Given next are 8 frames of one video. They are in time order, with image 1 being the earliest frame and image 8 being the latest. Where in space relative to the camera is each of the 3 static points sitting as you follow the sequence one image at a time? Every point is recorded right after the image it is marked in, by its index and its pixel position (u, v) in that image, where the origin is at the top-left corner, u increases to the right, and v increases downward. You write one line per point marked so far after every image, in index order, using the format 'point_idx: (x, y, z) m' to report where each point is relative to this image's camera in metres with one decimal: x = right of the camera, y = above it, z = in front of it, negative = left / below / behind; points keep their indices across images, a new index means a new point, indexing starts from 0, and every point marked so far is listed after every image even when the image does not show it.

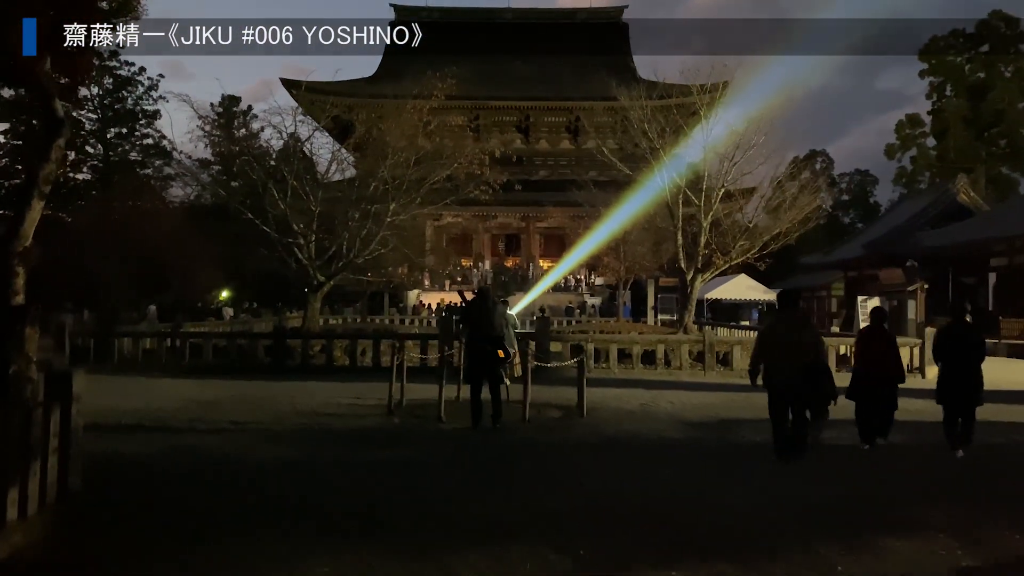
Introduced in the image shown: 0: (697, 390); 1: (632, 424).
0: (+2.7, -1.5, +12.7) m
1: (+1.4, -1.6, +9.7) m
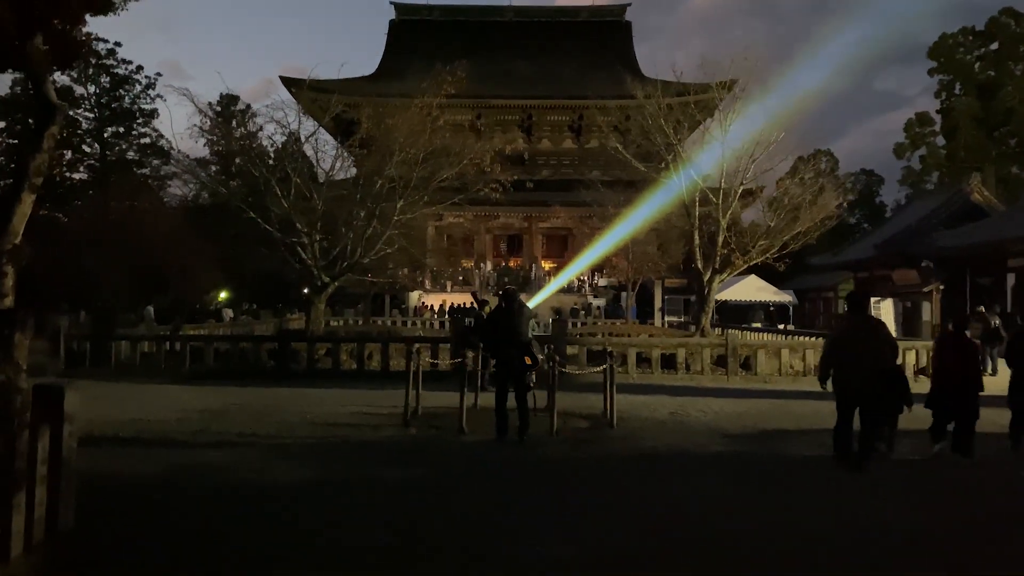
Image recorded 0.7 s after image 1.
0: (+2.9, -1.5, +12.1) m
1: (+1.6, -1.6, +9.0) m
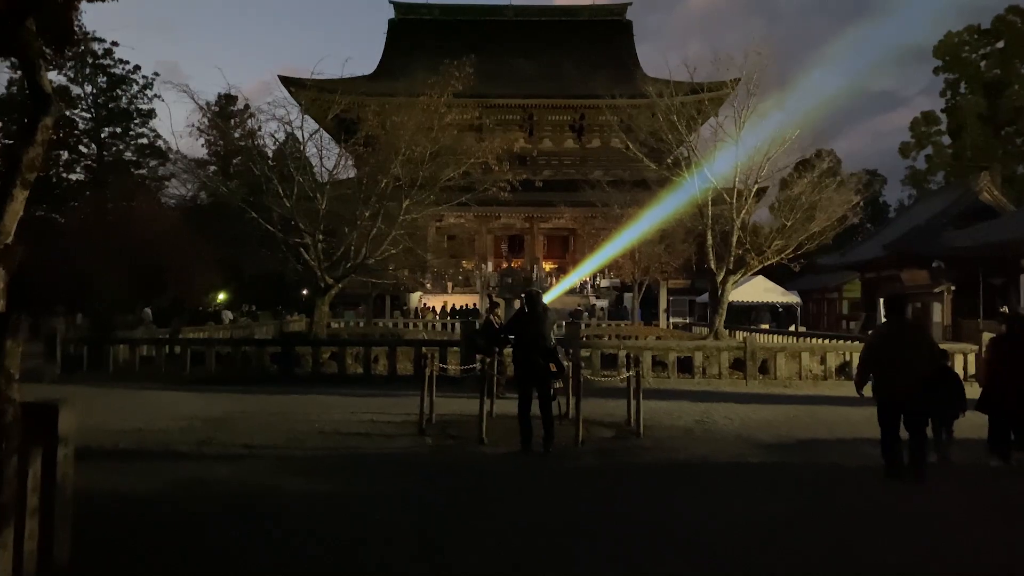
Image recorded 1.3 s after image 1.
0: (+3.1, -1.5, +11.7) m
1: (+1.8, -1.6, +8.6) m
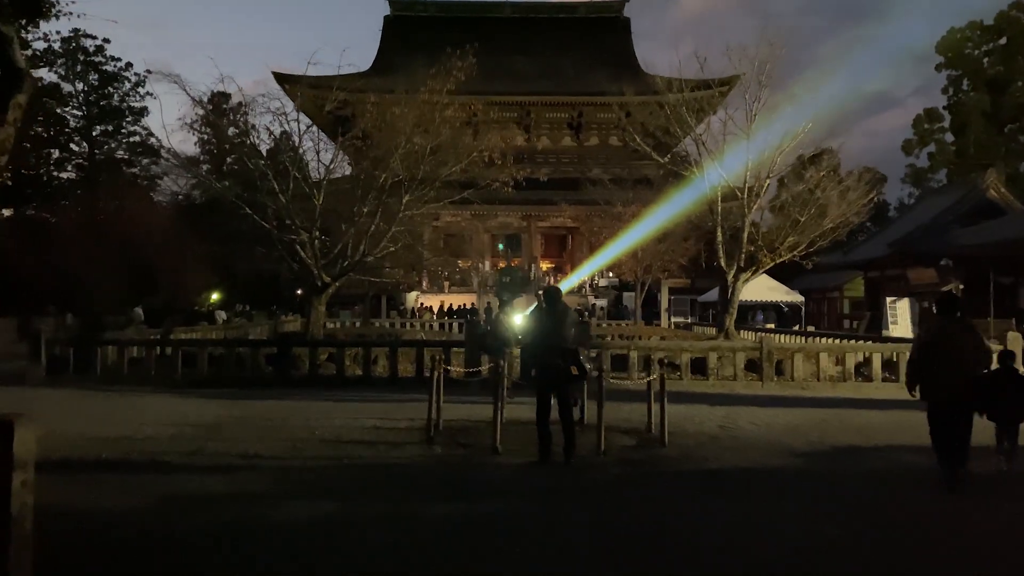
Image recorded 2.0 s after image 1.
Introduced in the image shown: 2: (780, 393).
0: (+3.3, -1.5, +11.1) m
1: (+2.0, -1.6, +8.0) m
2: (+4.1, -1.6, +13.4) m
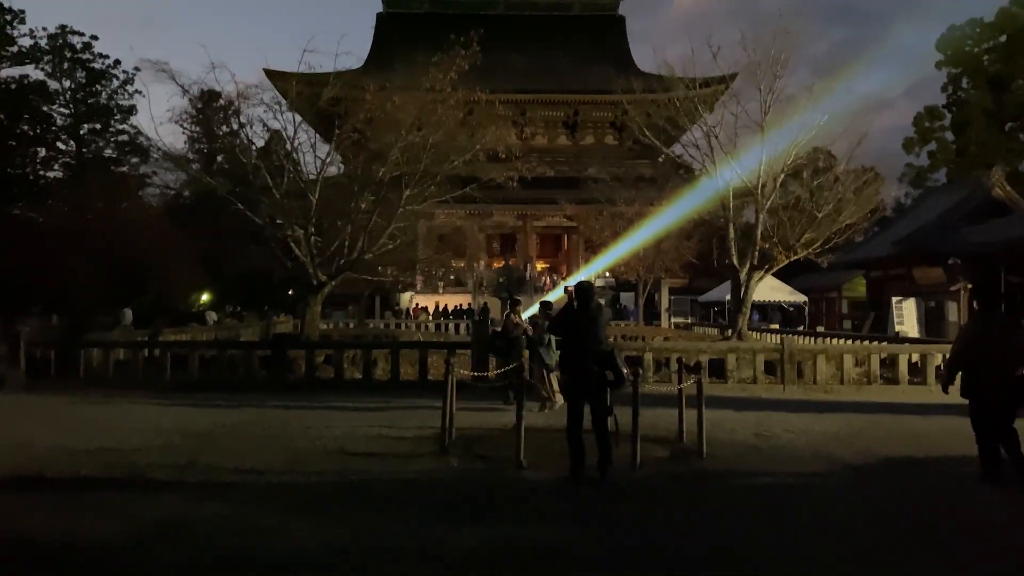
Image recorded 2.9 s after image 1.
0: (+3.4, -1.5, +10.4) m
1: (+2.2, -1.5, +7.3) m
2: (+4.3, -1.6, +12.7) m
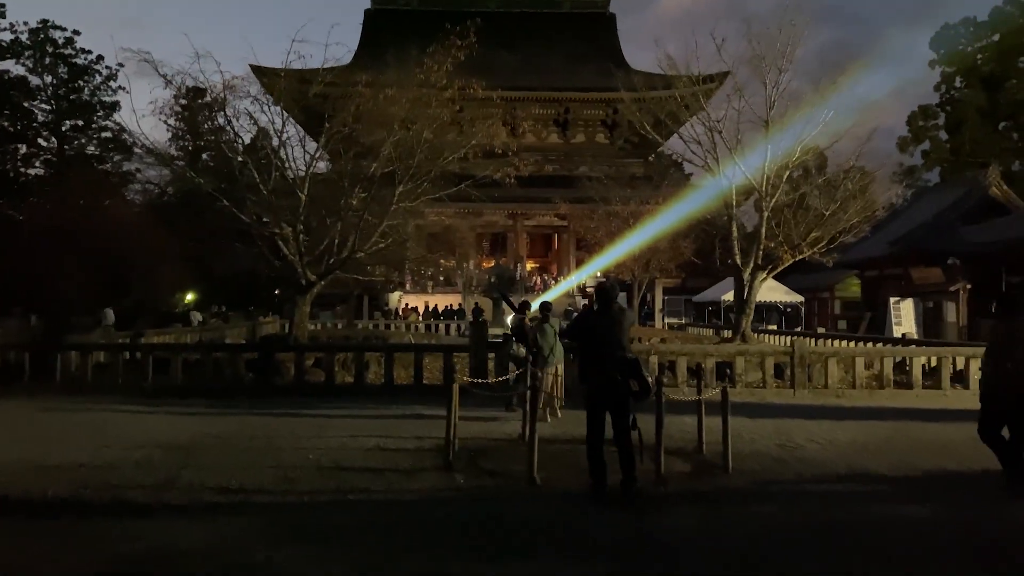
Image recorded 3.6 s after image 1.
0: (+3.5, -1.5, +9.9) m
1: (+2.3, -1.5, +6.7) m
2: (+4.3, -1.6, +12.2) m
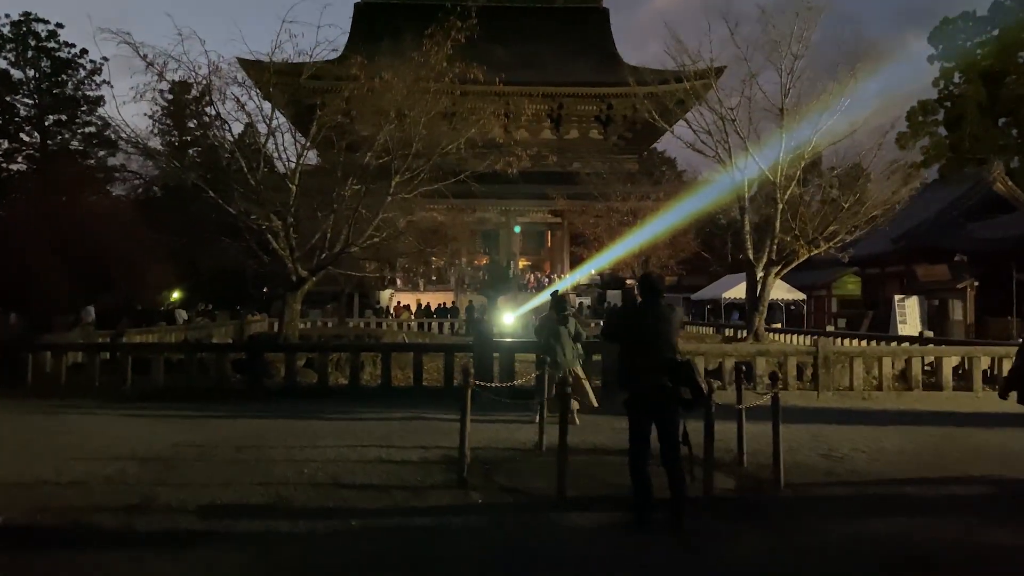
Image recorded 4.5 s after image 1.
0: (+3.6, -1.4, +9.1) m
1: (+2.4, -1.5, +6.0) m
2: (+4.3, -1.5, +11.4) m
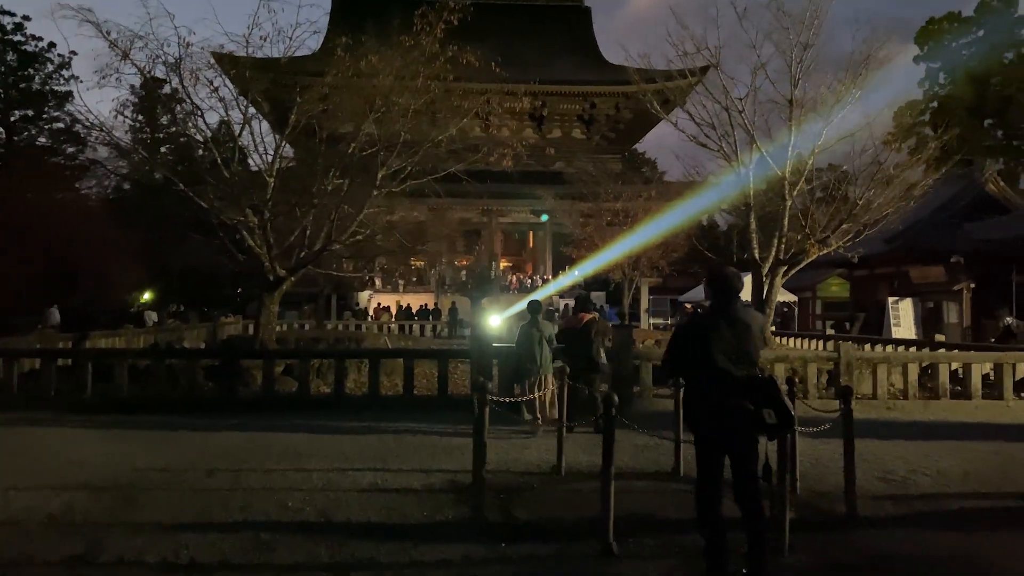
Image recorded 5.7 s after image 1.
0: (+3.6, -1.4, +8.3) m
1: (+2.6, -1.5, +5.1) m
2: (+4.3, -1.6, +10.6) m
